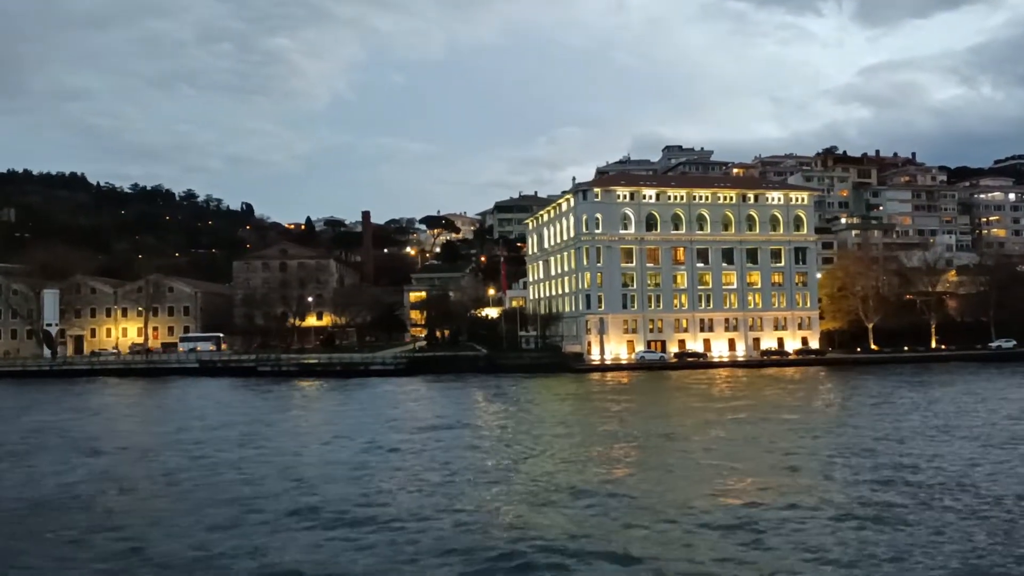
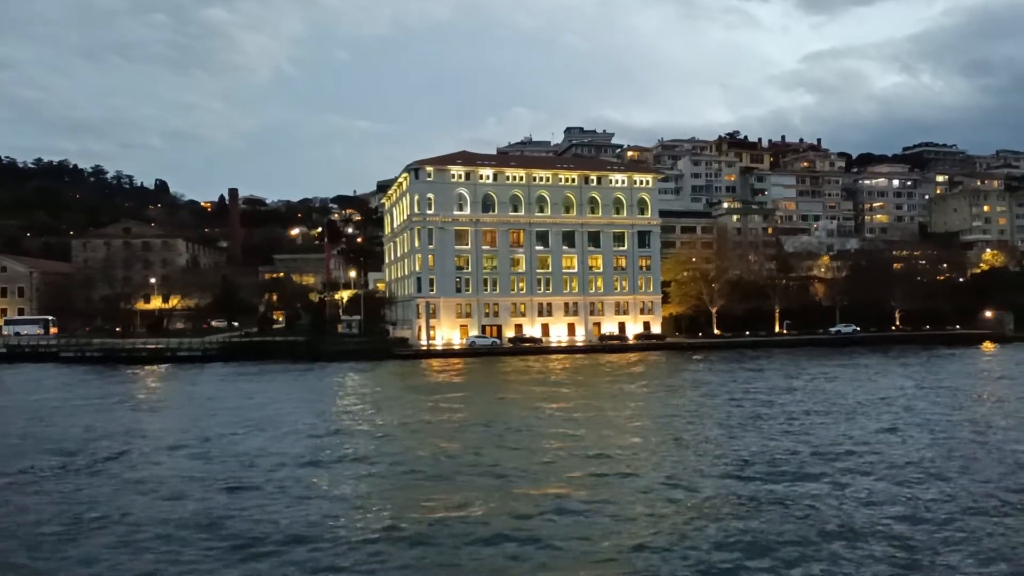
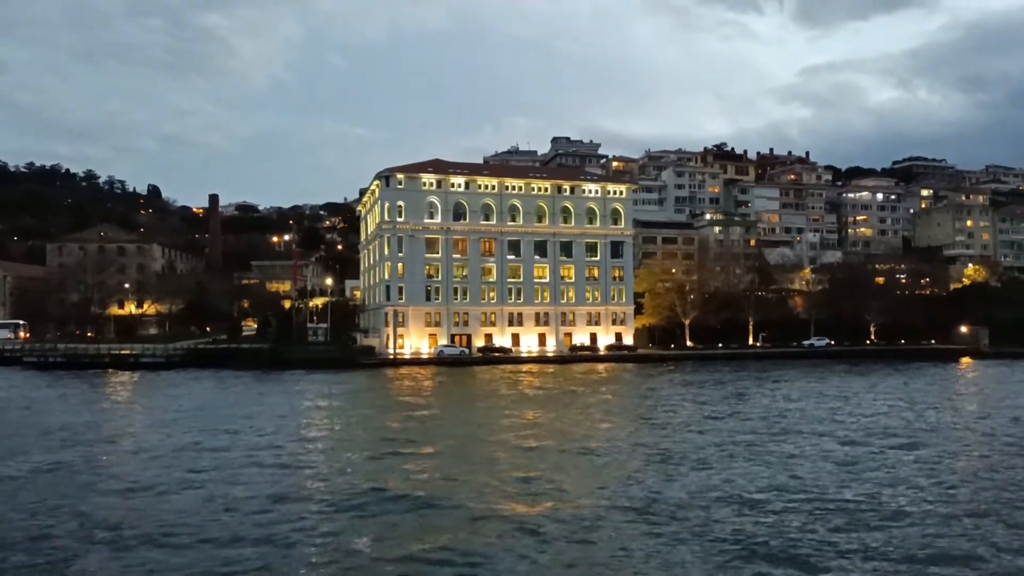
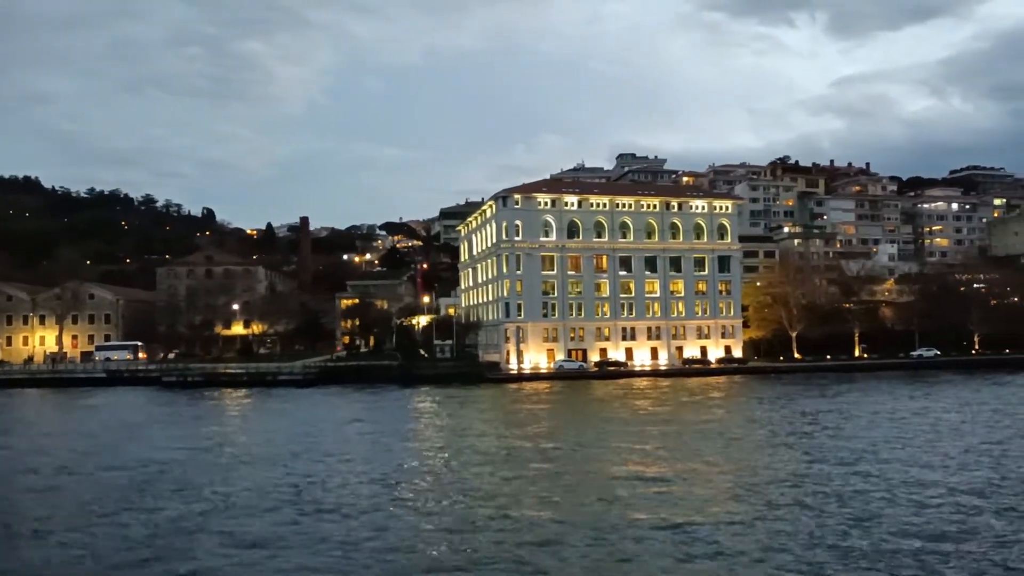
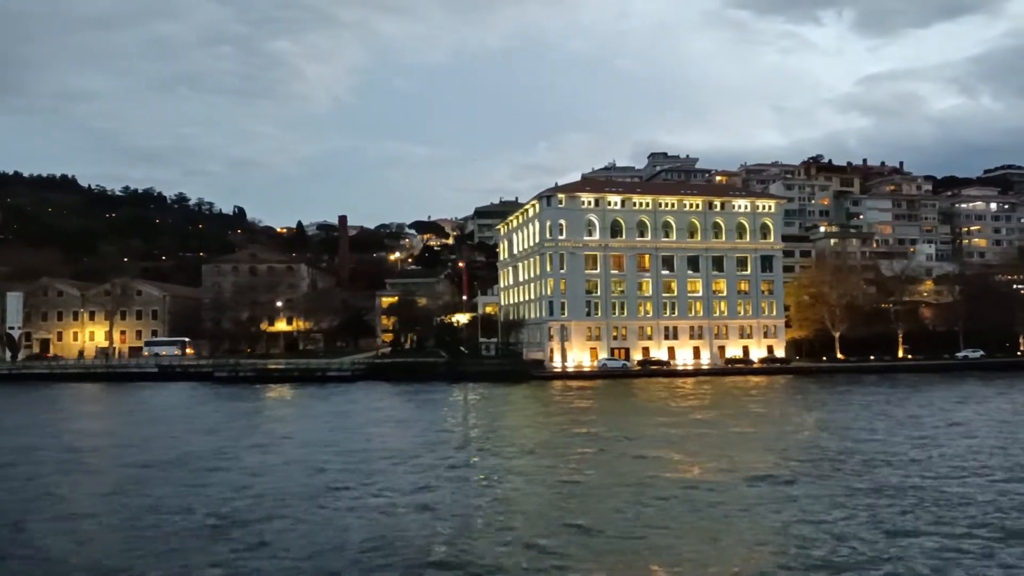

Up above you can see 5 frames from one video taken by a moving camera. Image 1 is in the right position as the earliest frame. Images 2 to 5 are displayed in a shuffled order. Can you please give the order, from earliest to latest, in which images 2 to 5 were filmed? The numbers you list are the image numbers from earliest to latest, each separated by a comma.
5, 4, 2, 3
